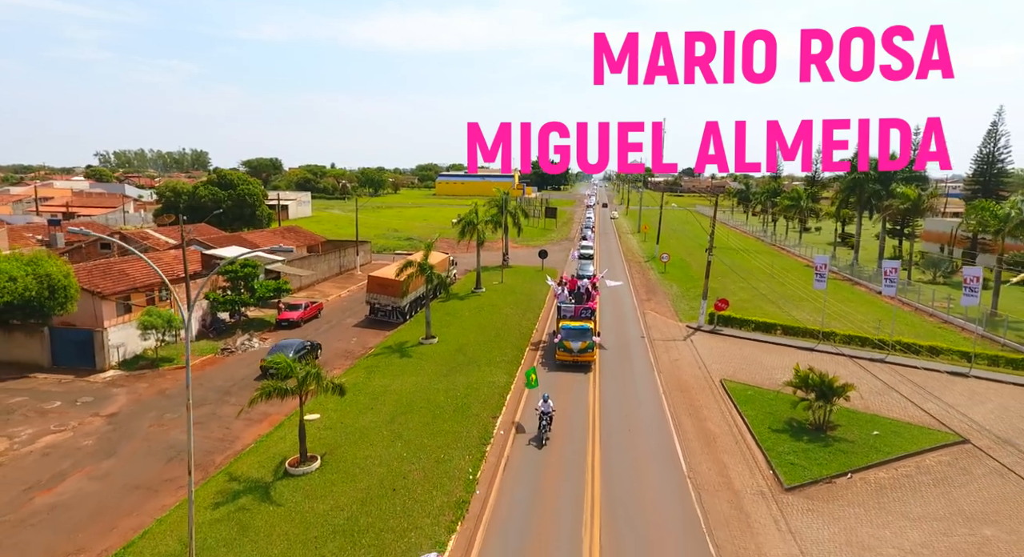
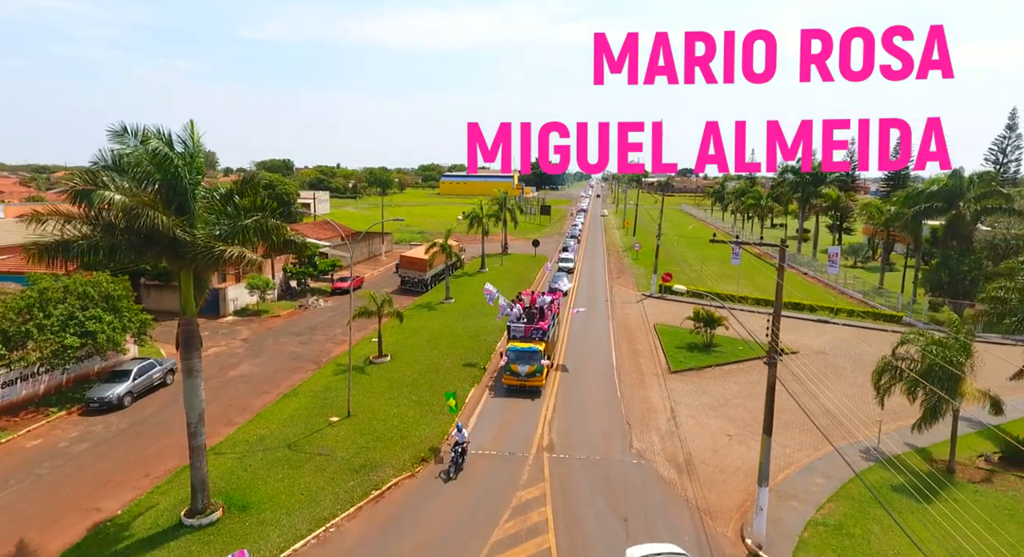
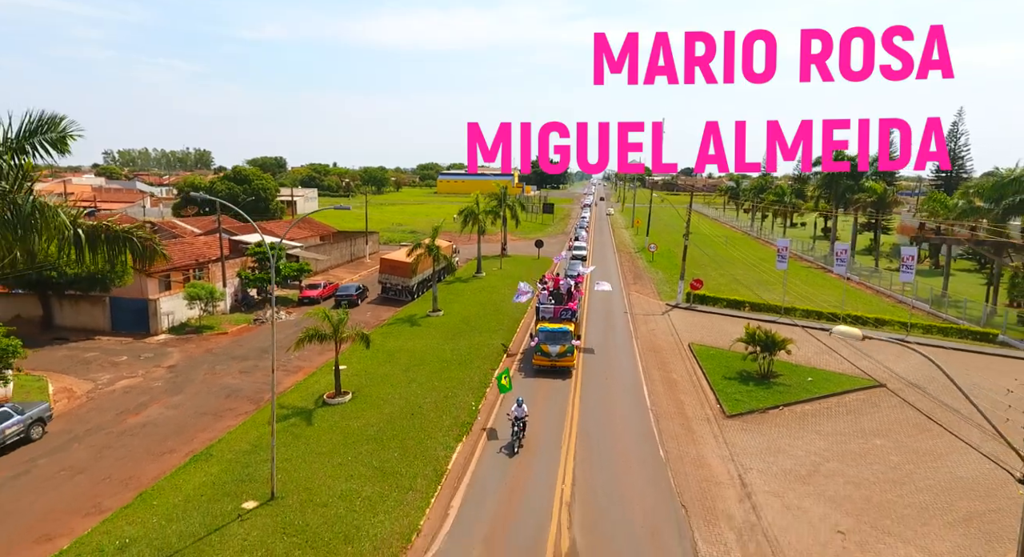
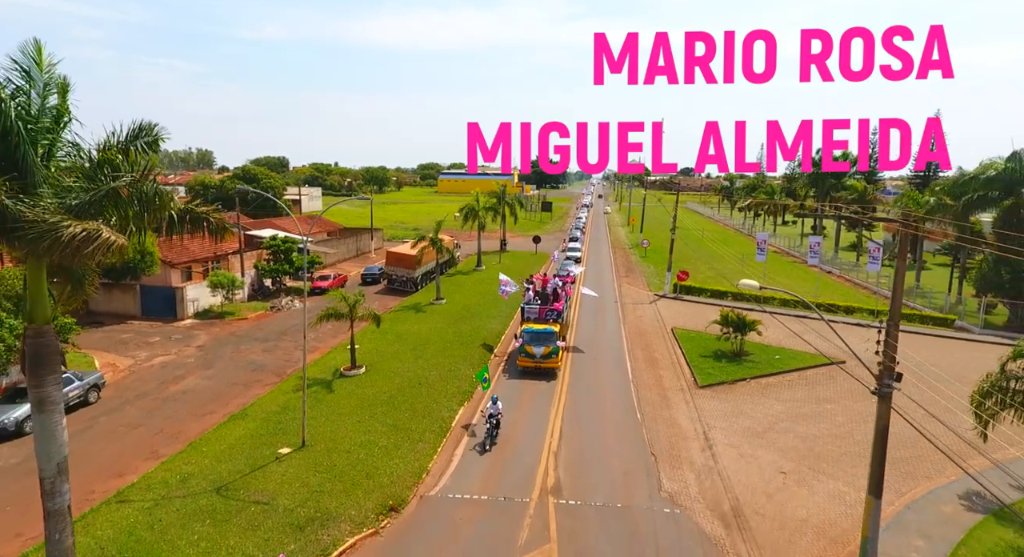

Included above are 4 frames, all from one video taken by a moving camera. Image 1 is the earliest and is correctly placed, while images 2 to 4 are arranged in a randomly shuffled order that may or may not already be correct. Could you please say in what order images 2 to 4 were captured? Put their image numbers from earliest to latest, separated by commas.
3, 4, 2
